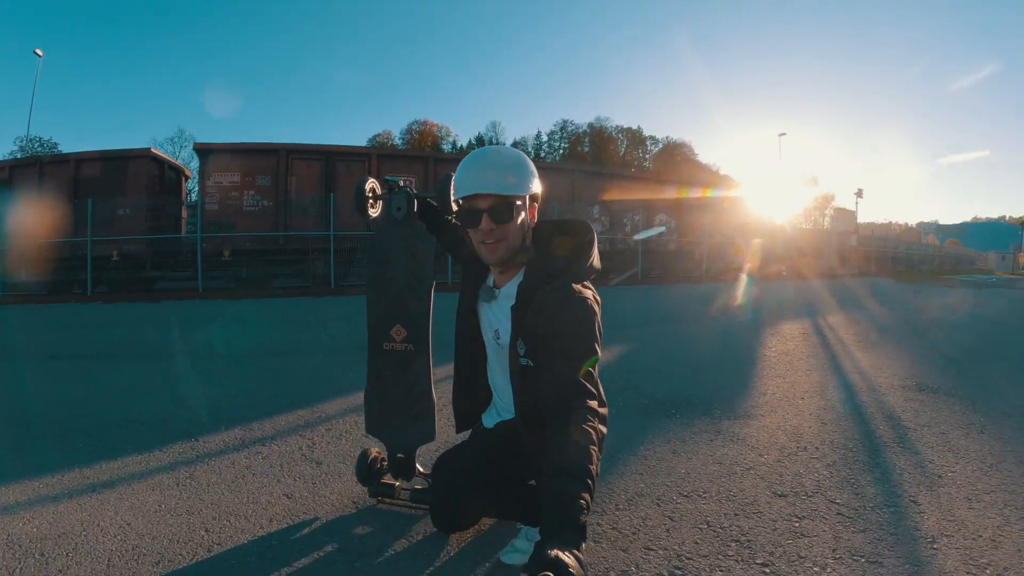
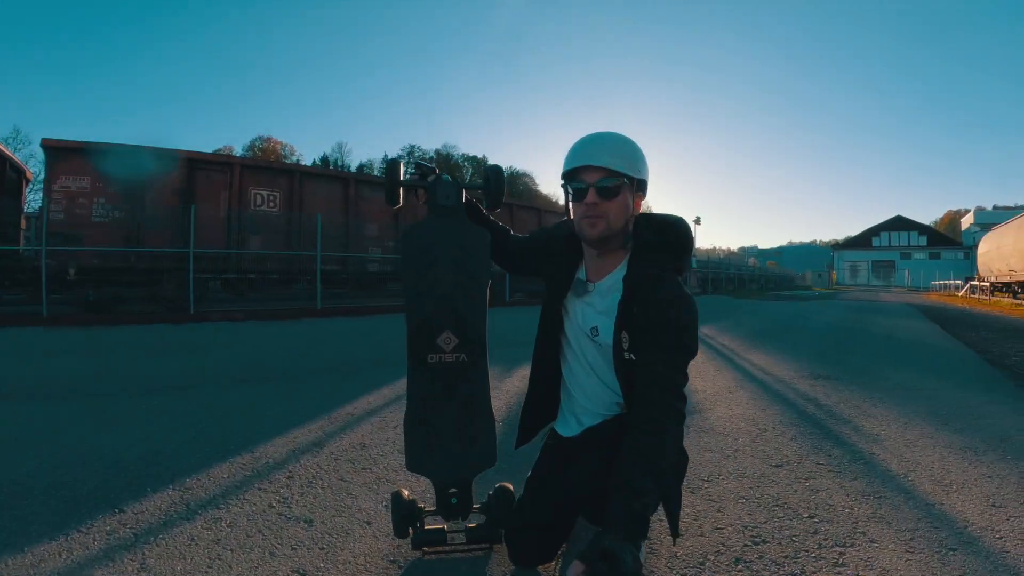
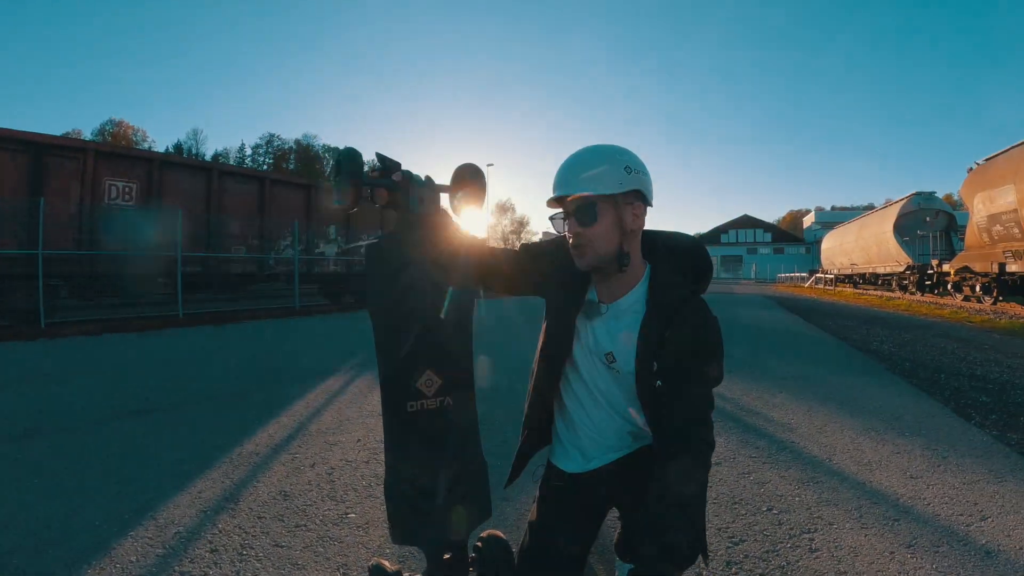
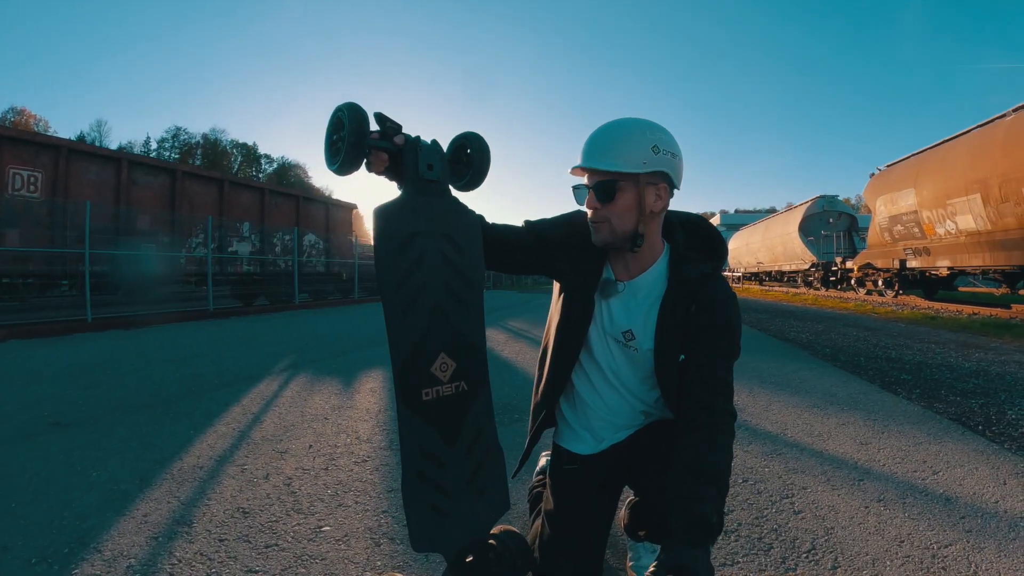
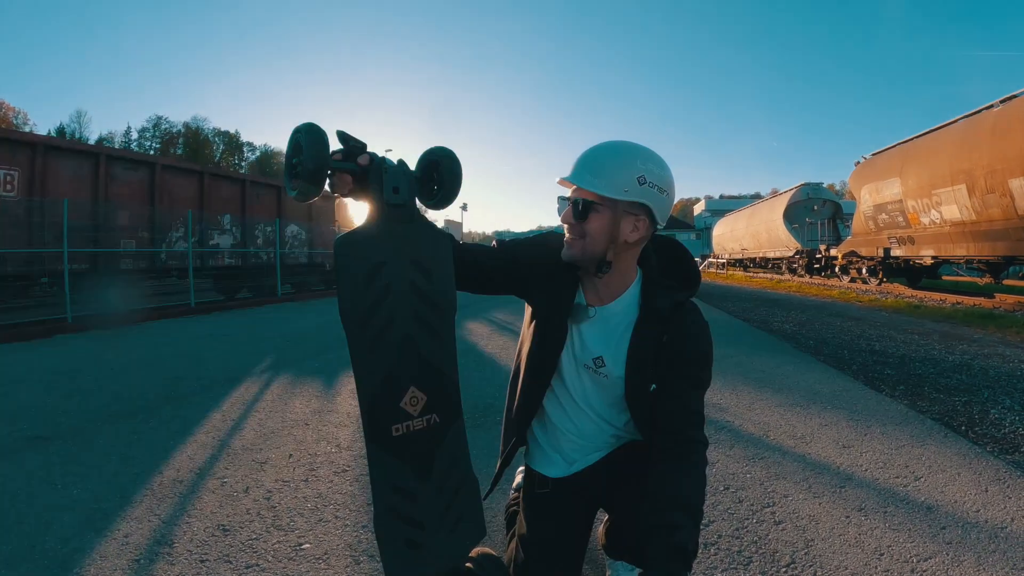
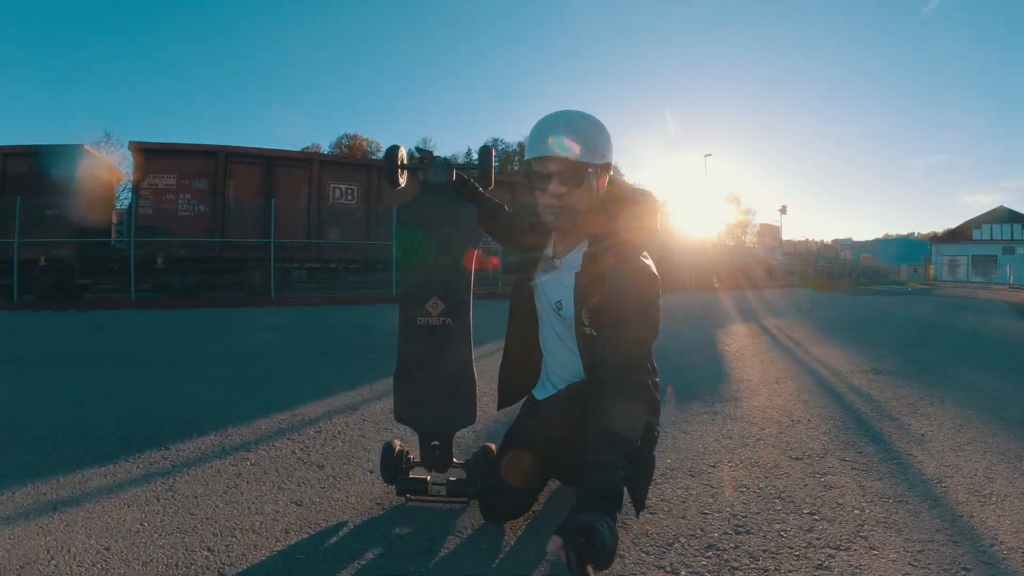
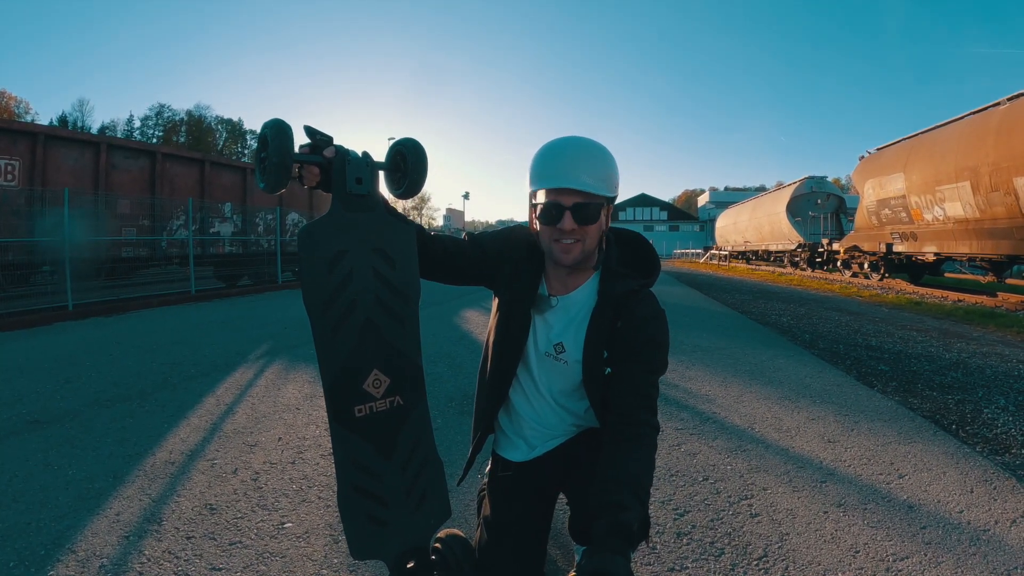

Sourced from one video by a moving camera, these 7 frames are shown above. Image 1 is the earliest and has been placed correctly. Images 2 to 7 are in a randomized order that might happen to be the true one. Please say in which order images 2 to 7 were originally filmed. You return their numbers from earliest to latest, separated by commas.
6, 2, 3, 4, 5, 7
